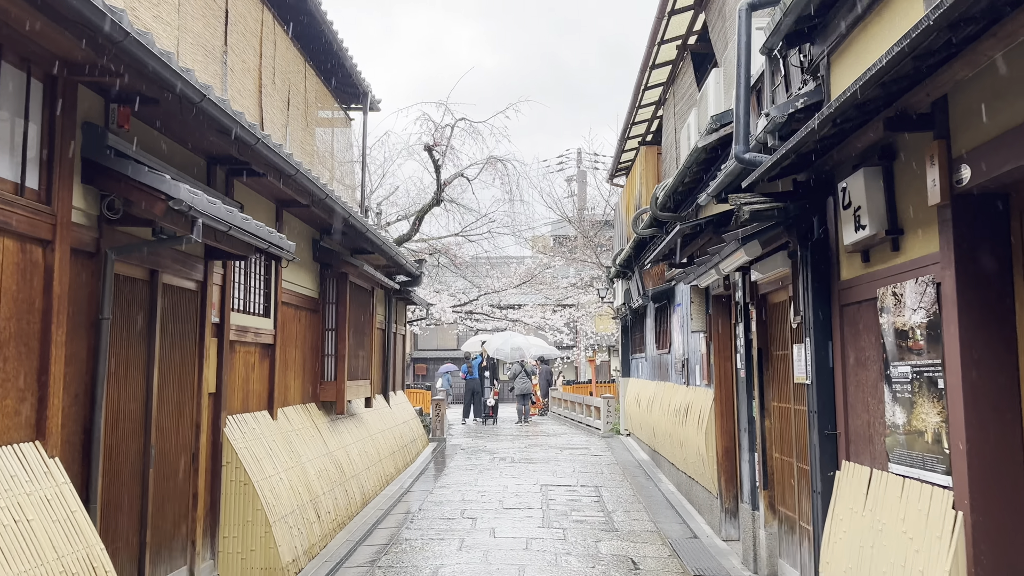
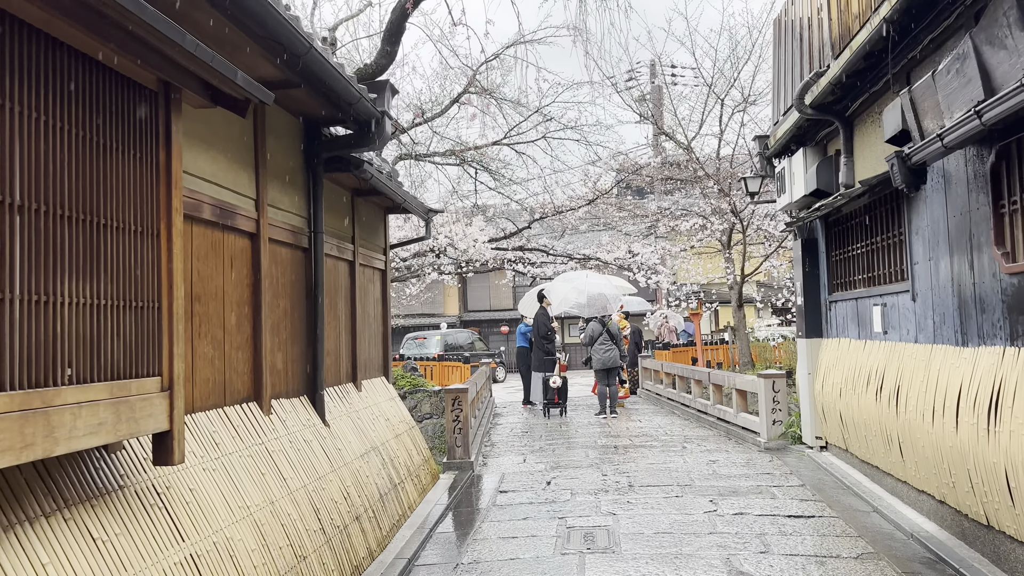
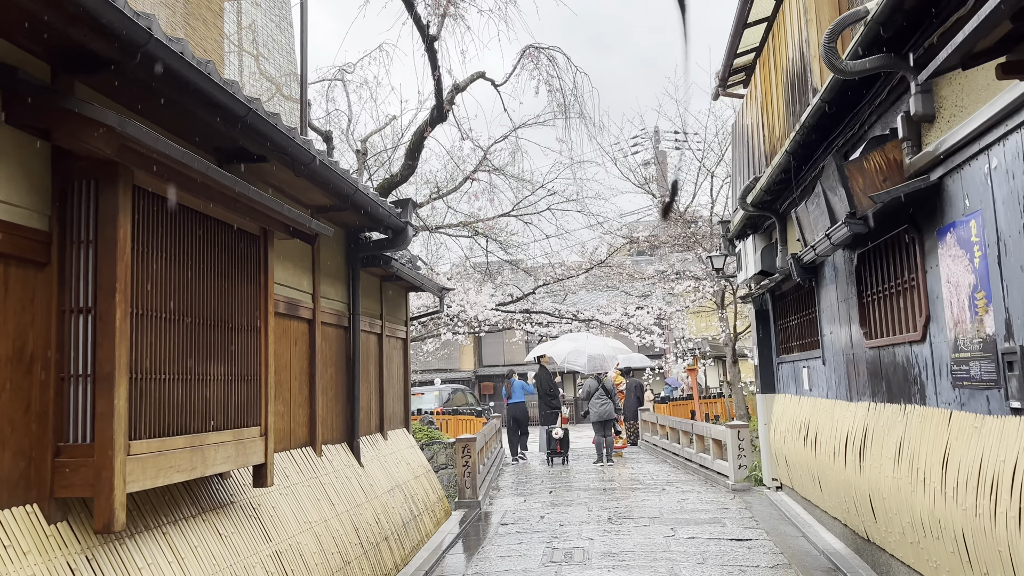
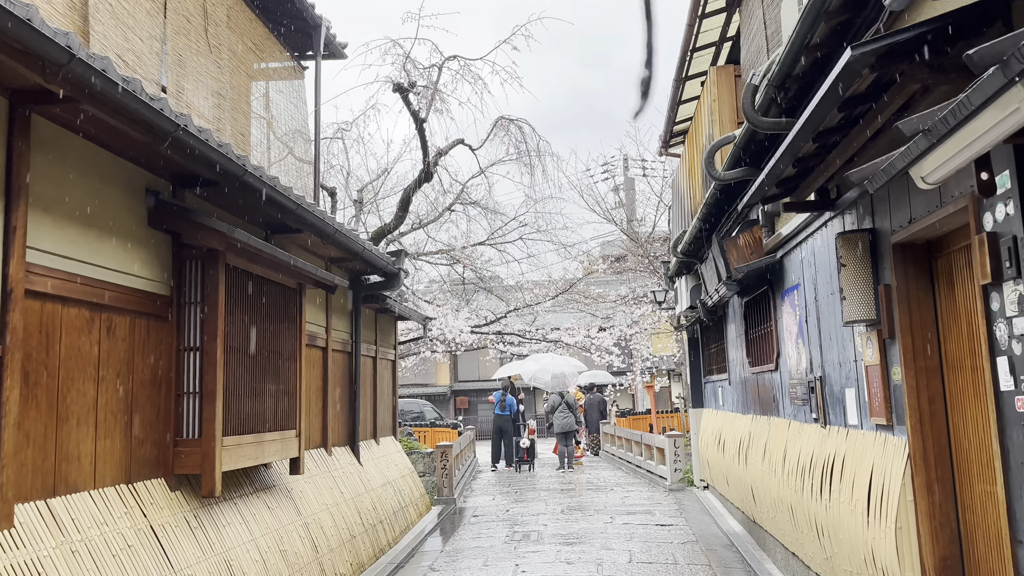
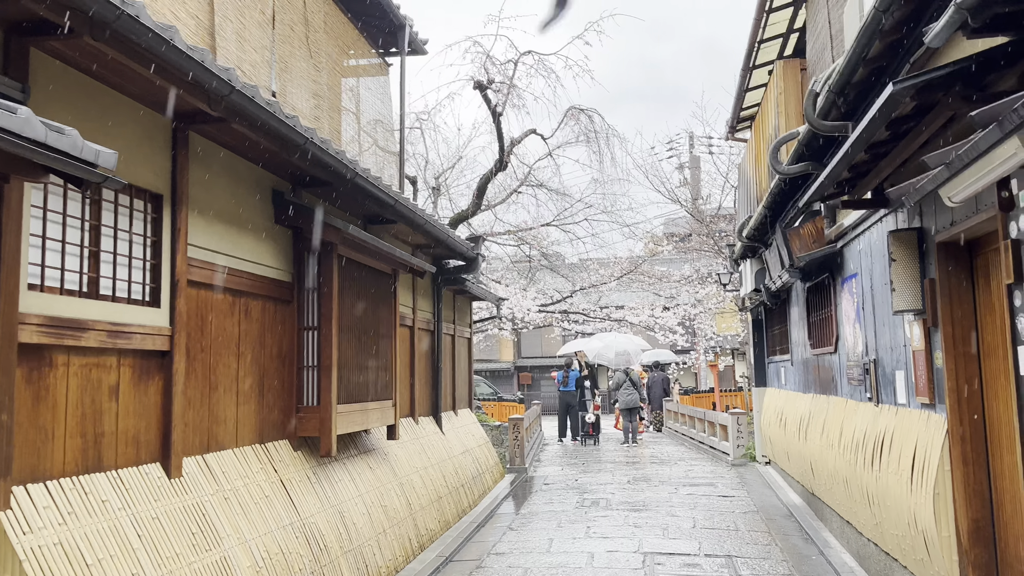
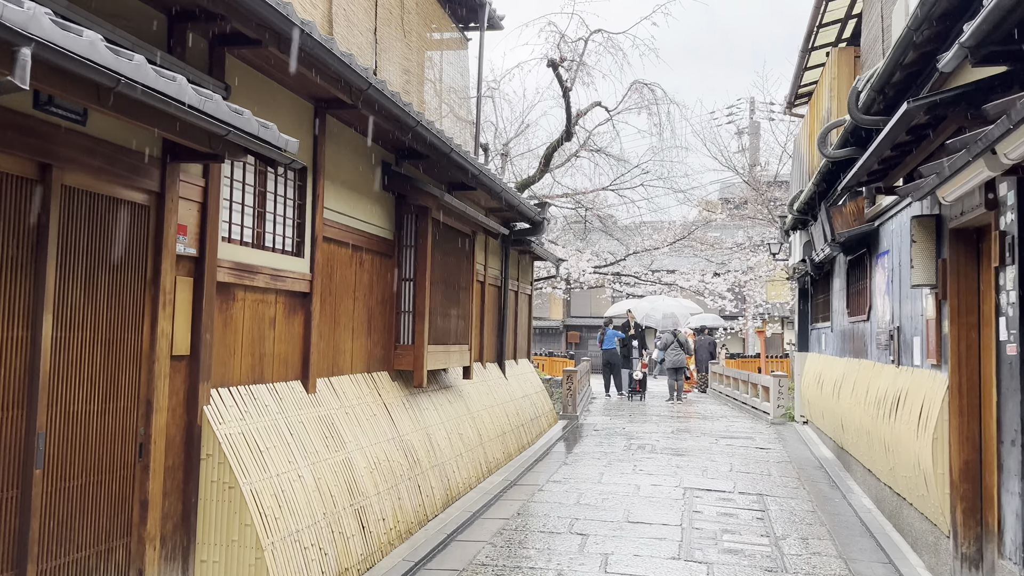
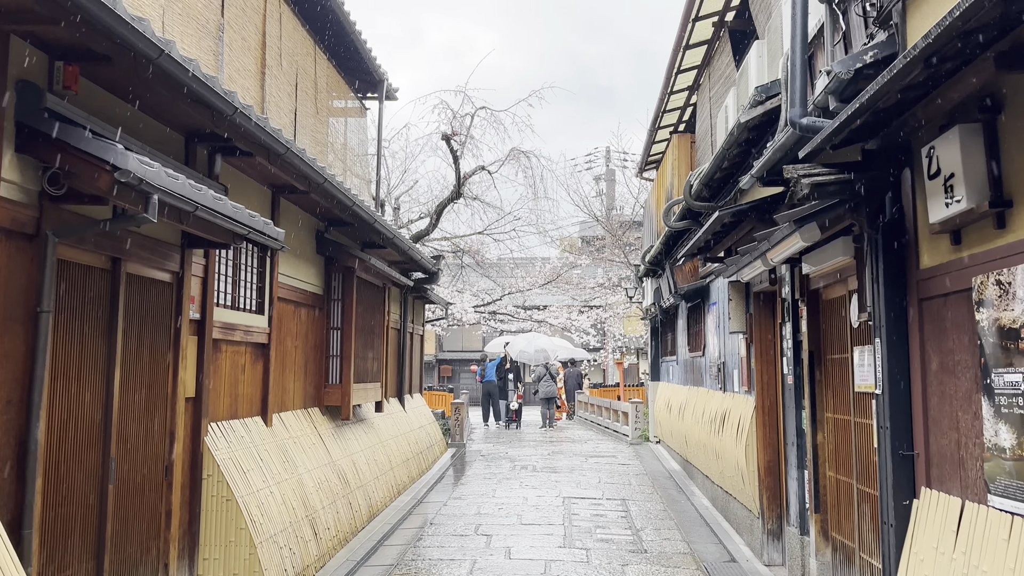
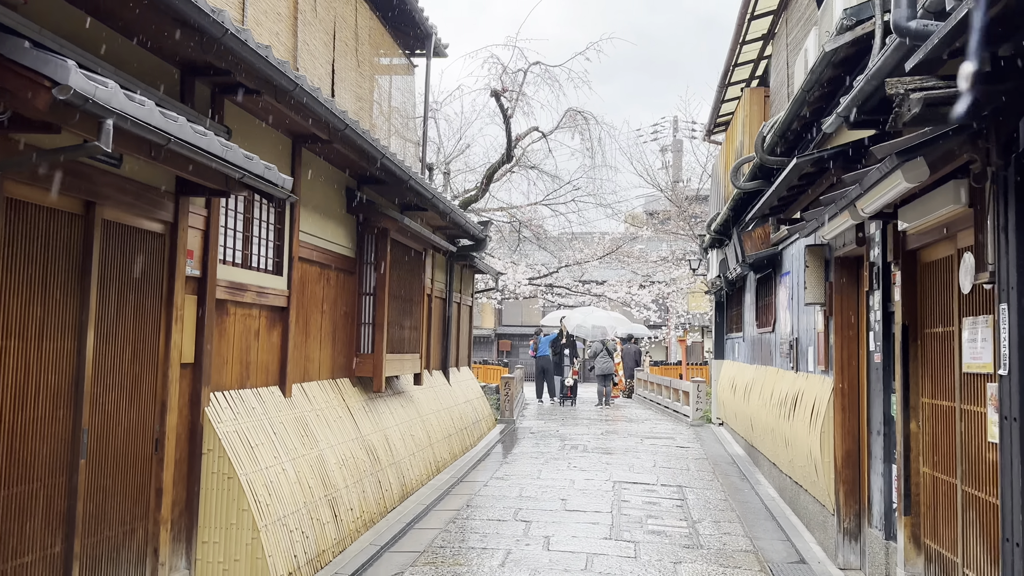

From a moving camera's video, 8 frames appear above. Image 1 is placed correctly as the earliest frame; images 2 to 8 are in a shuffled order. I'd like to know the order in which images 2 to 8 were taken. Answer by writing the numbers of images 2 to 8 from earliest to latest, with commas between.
7, 8, 6, 5, 4, 3, 2
